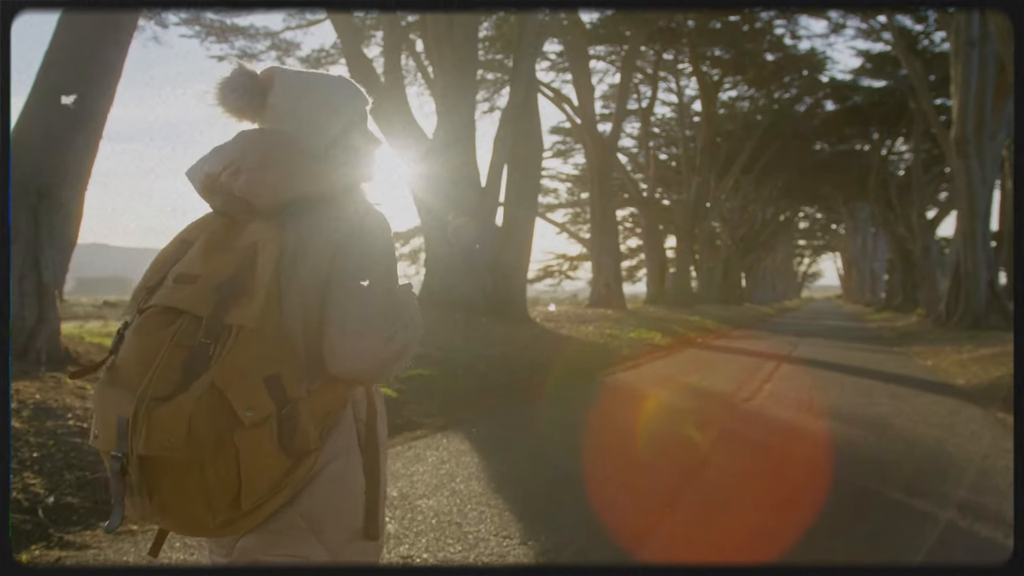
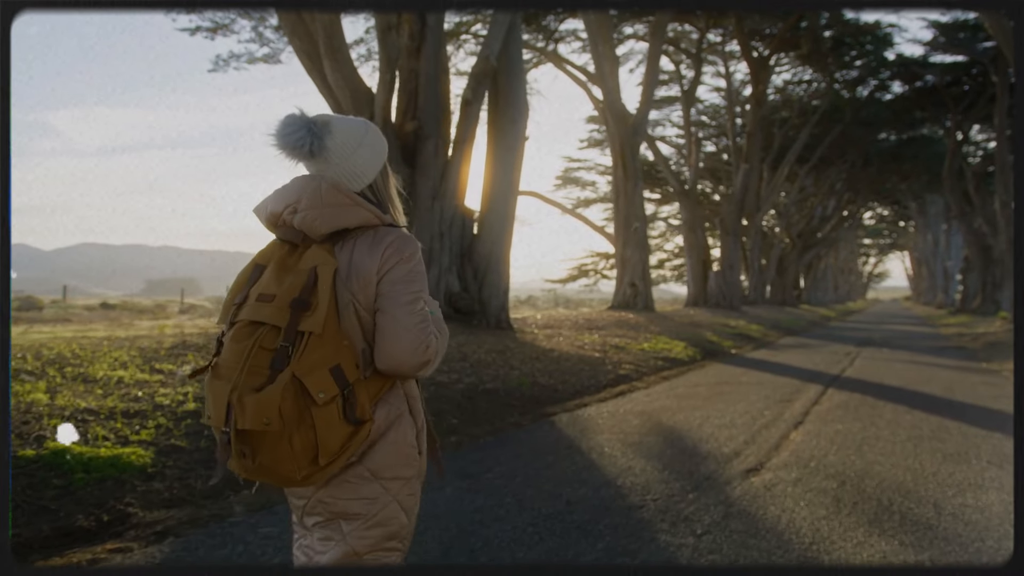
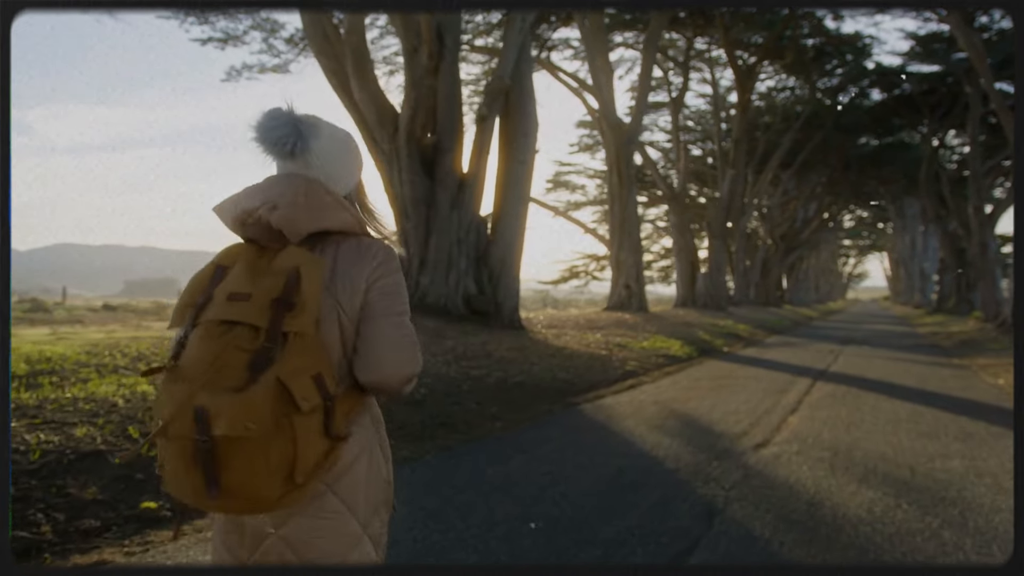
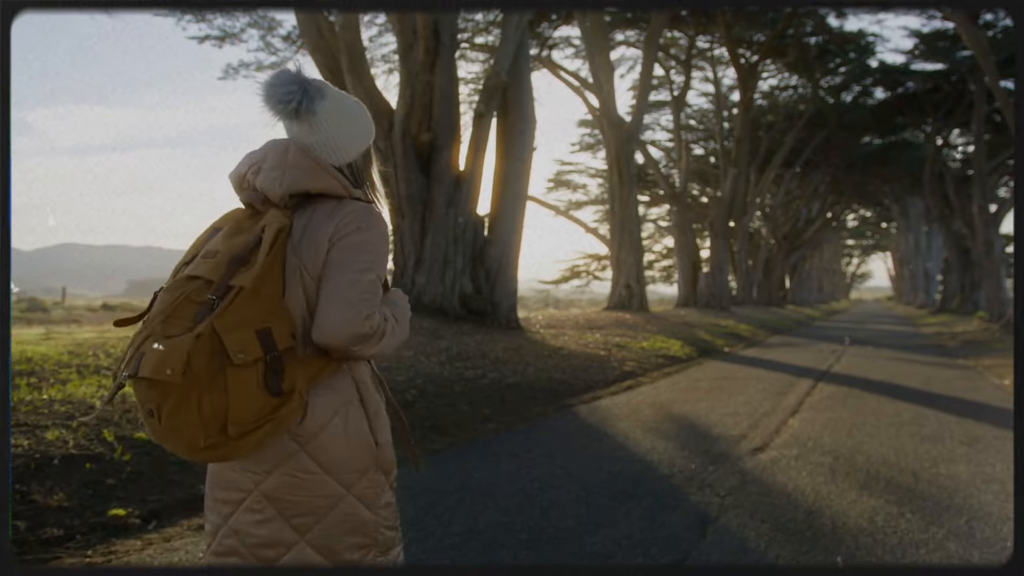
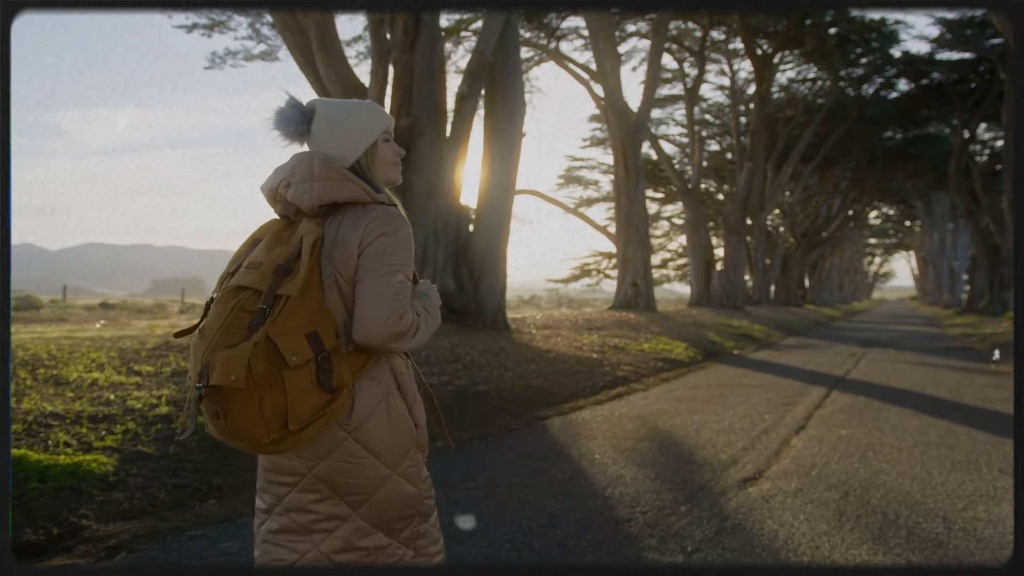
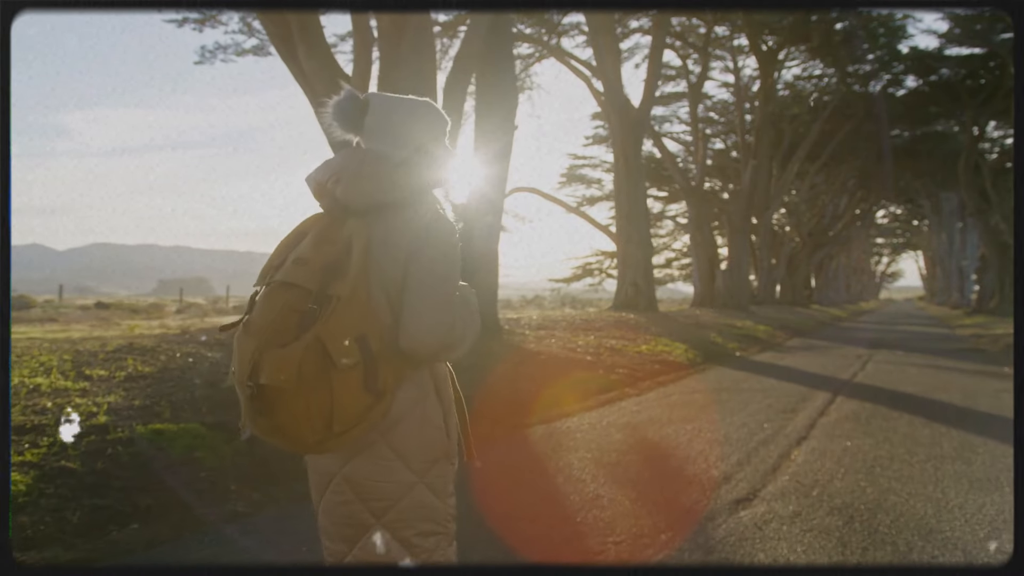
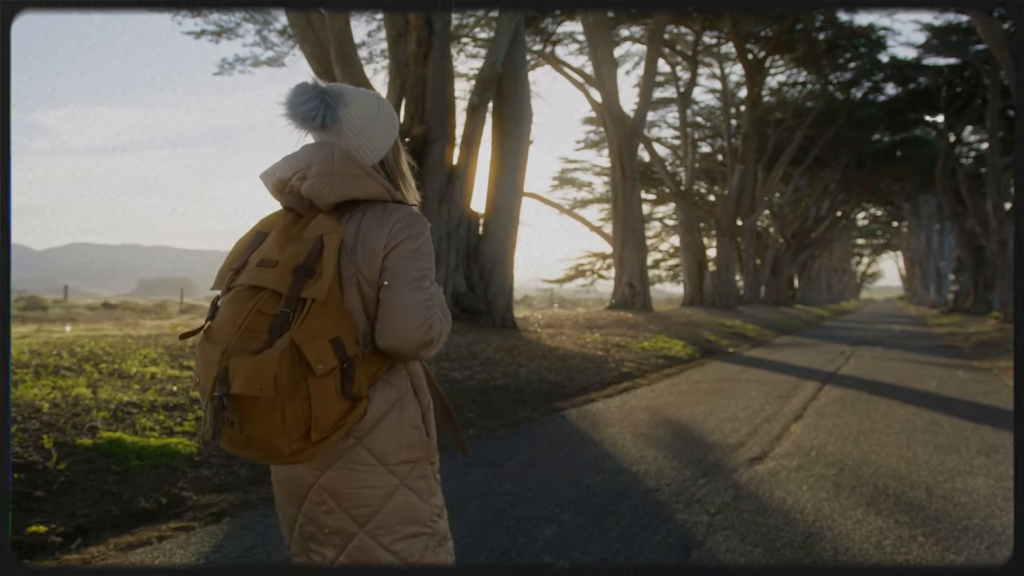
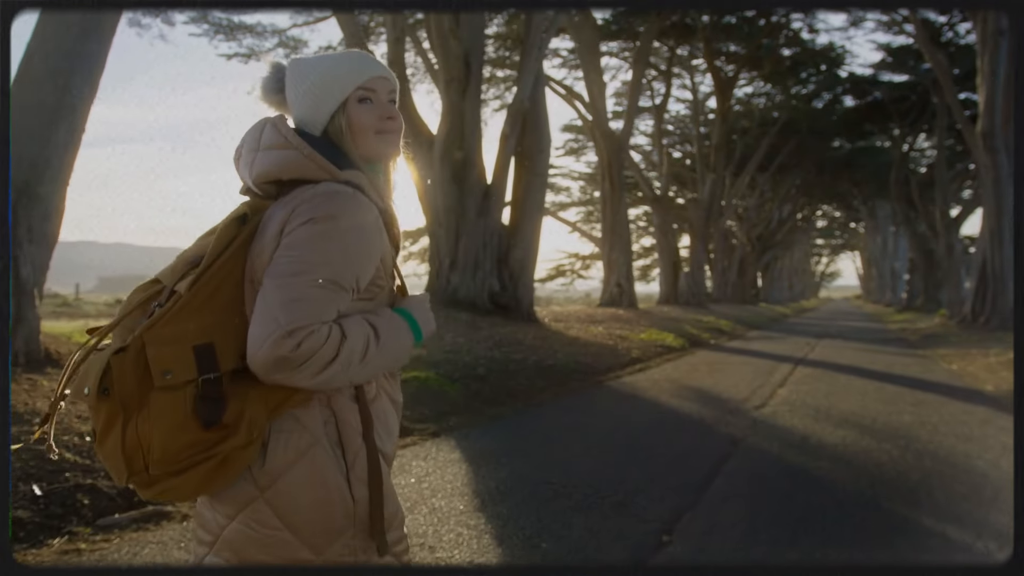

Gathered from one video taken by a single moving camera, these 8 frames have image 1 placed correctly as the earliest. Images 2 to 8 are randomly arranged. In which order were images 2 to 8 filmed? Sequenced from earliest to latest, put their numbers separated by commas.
8, 3, 4, 7, 2, 5, 6
